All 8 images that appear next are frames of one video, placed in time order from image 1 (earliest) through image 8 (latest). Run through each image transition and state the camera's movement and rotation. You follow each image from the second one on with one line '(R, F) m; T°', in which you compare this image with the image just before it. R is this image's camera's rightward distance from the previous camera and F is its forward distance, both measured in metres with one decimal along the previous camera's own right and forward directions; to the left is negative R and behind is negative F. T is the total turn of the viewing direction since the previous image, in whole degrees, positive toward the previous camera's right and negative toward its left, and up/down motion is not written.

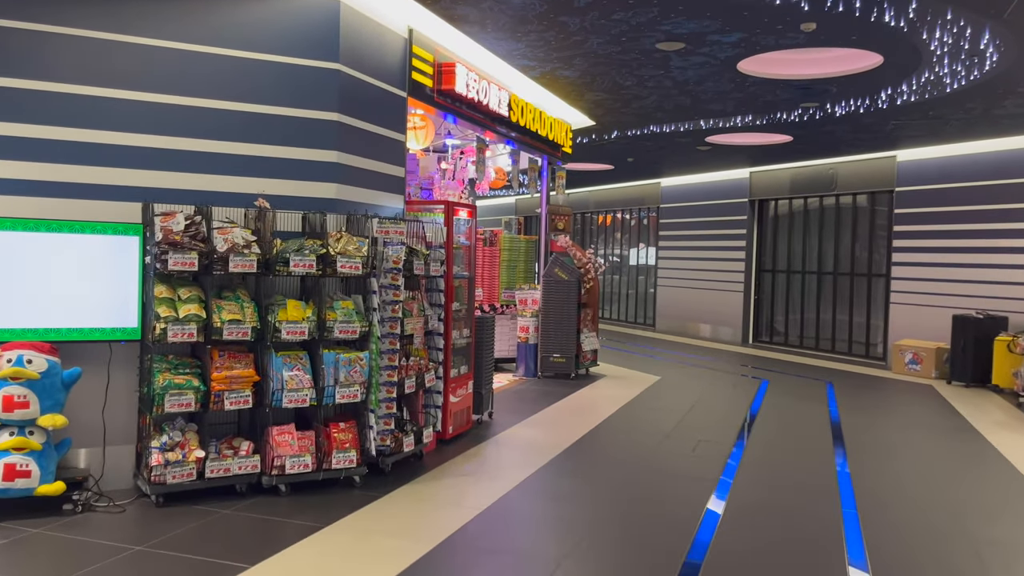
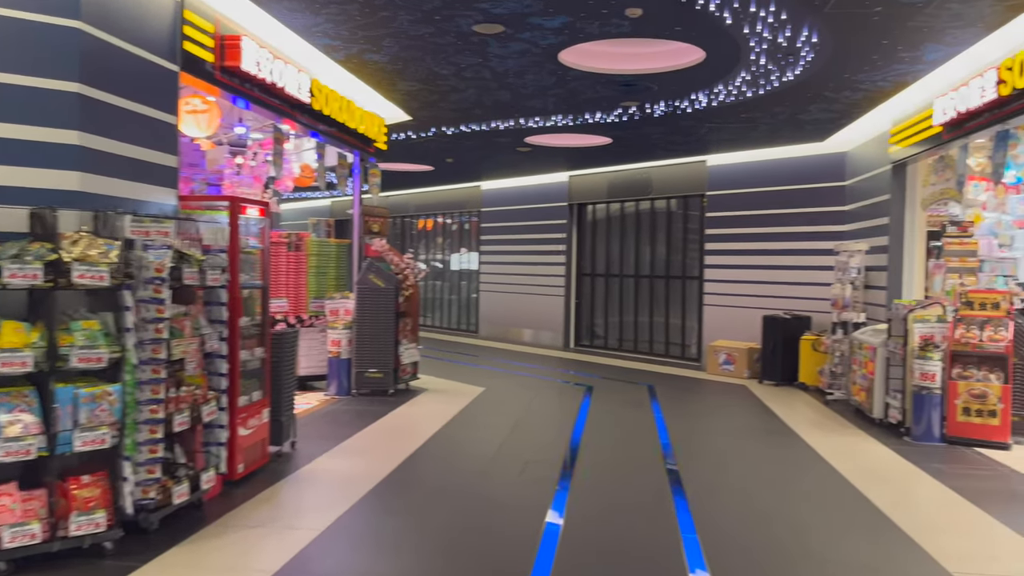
(+0.1, +0.6) m; +13°
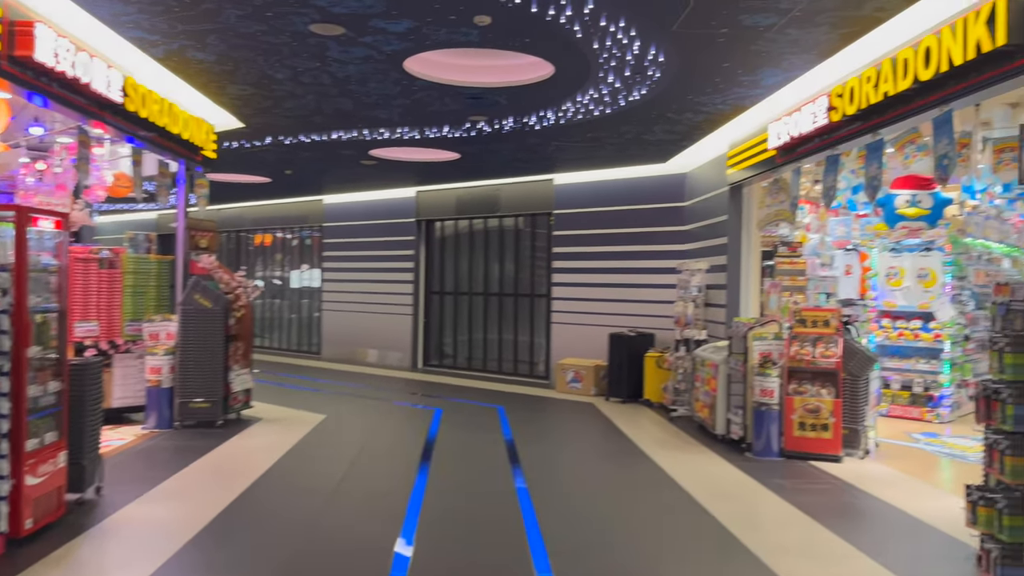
(0.0, +0.3) m; +11°
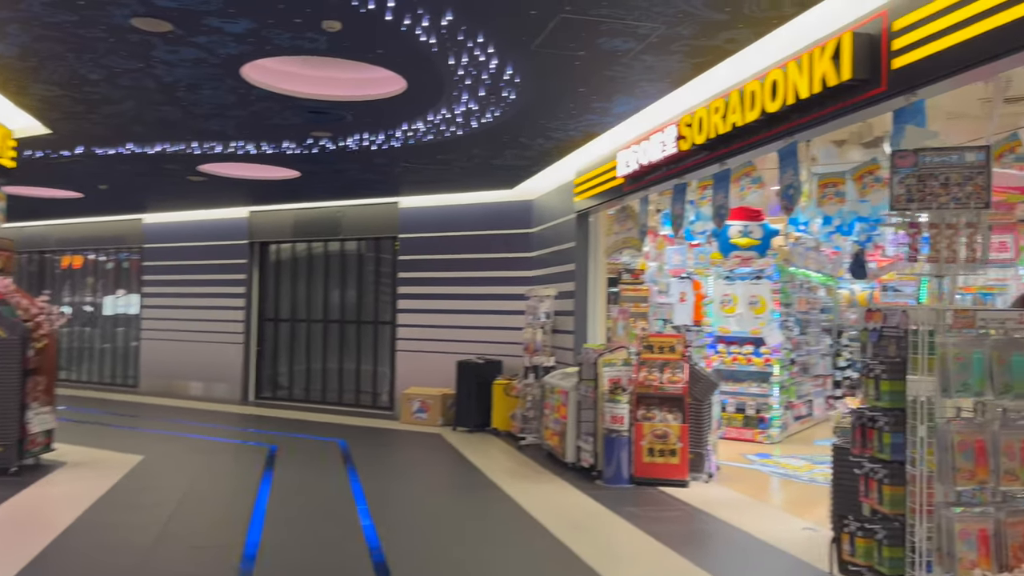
(-0.1, +0.3) m; +11°
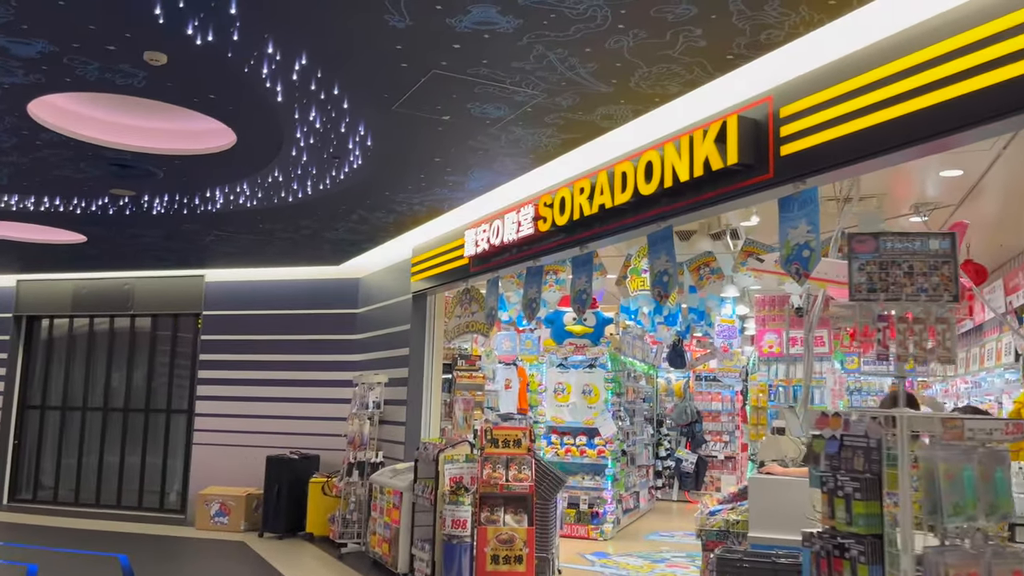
(-0.2, +0.6) m; +14°
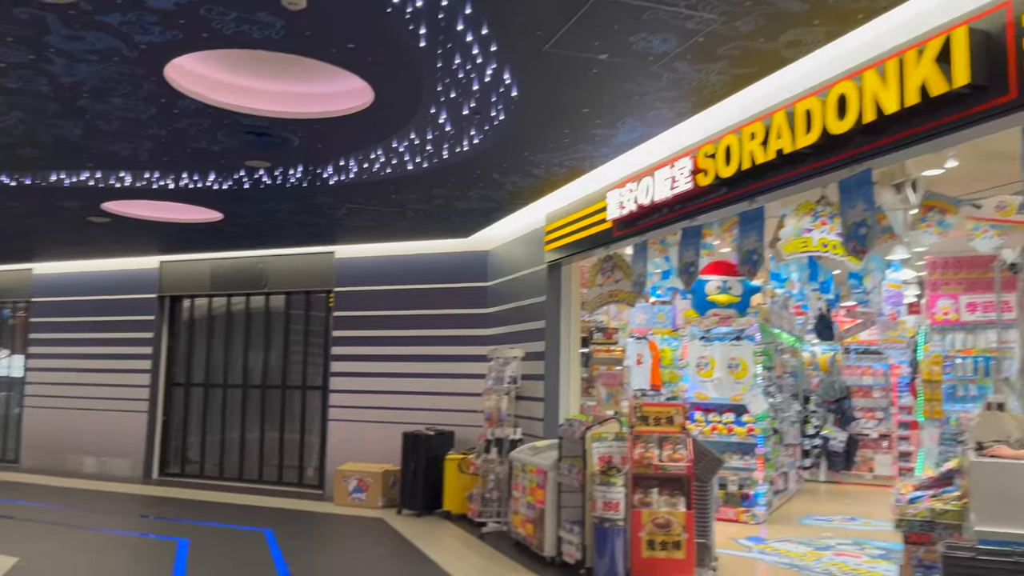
(-0.3, +0.4) m; -8°
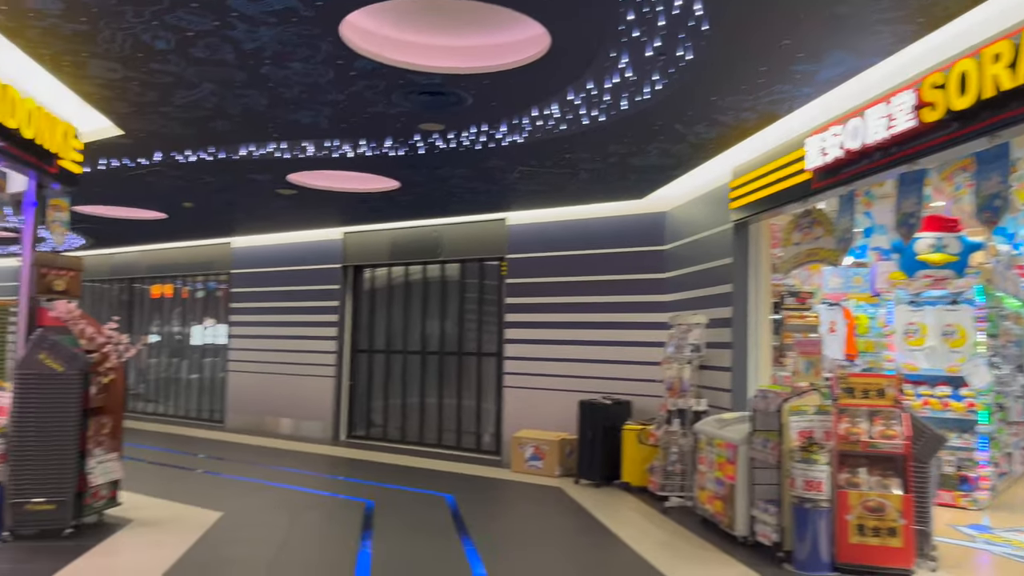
(-0.1, +0.3) m; -12°
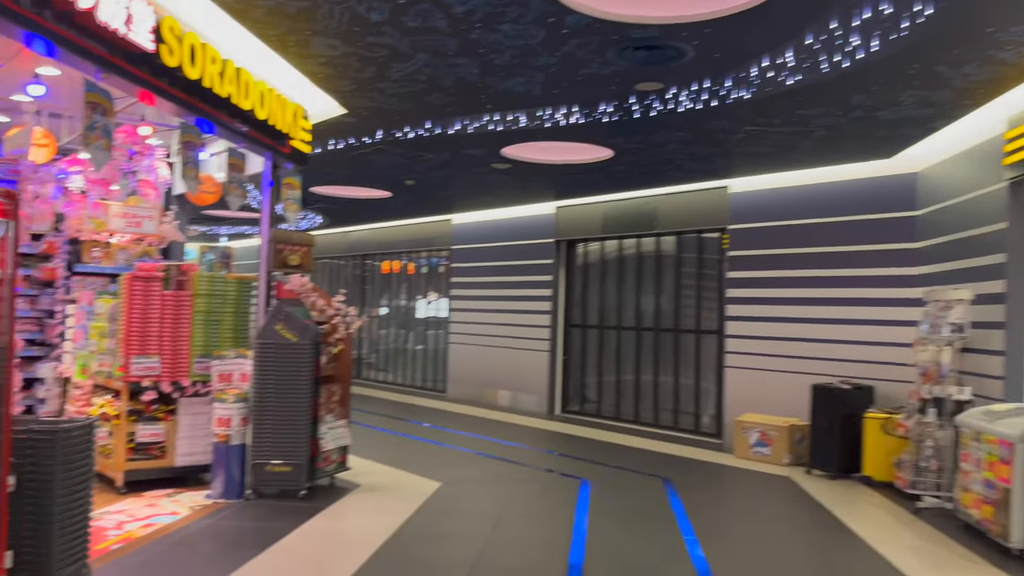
(0.0, +0.3) m; -15°
